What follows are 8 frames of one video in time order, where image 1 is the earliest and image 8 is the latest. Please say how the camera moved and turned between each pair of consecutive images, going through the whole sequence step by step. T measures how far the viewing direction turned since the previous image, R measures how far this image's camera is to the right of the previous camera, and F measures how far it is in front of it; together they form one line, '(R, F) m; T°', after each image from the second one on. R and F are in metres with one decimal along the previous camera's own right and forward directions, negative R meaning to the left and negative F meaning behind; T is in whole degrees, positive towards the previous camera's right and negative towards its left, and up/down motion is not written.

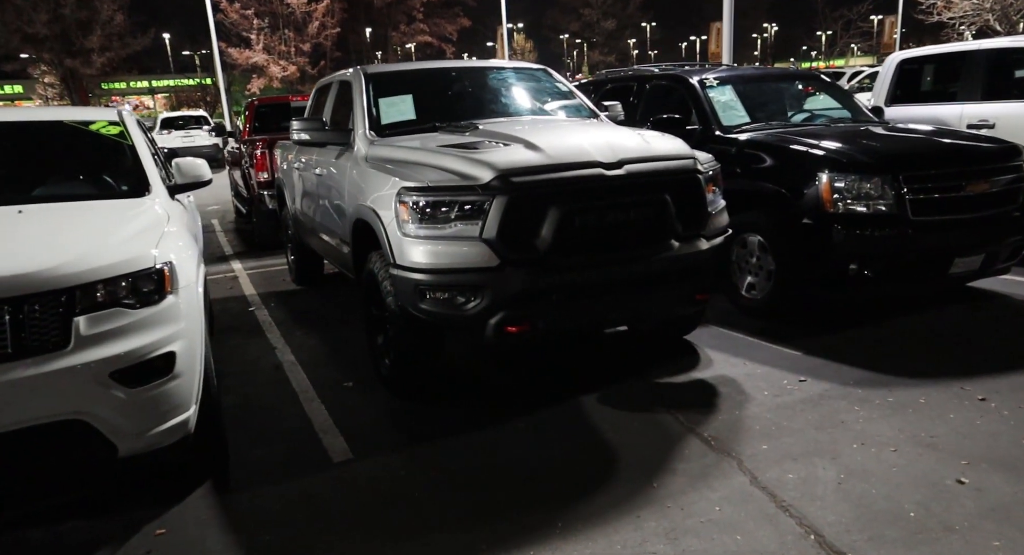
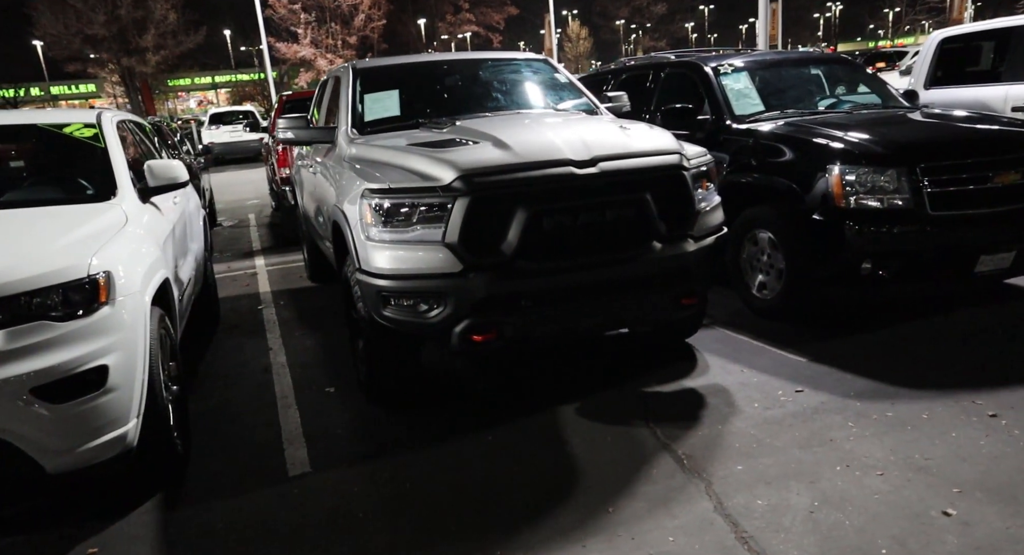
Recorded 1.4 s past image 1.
(+0.5, +0.2) m; -4°
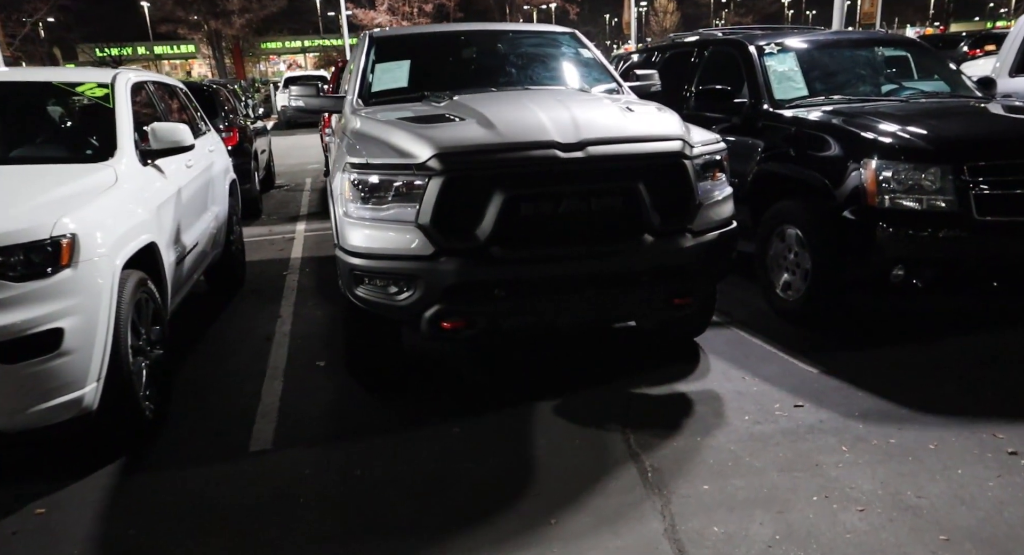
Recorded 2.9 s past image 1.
(+0.5, +0.2) m; -6°
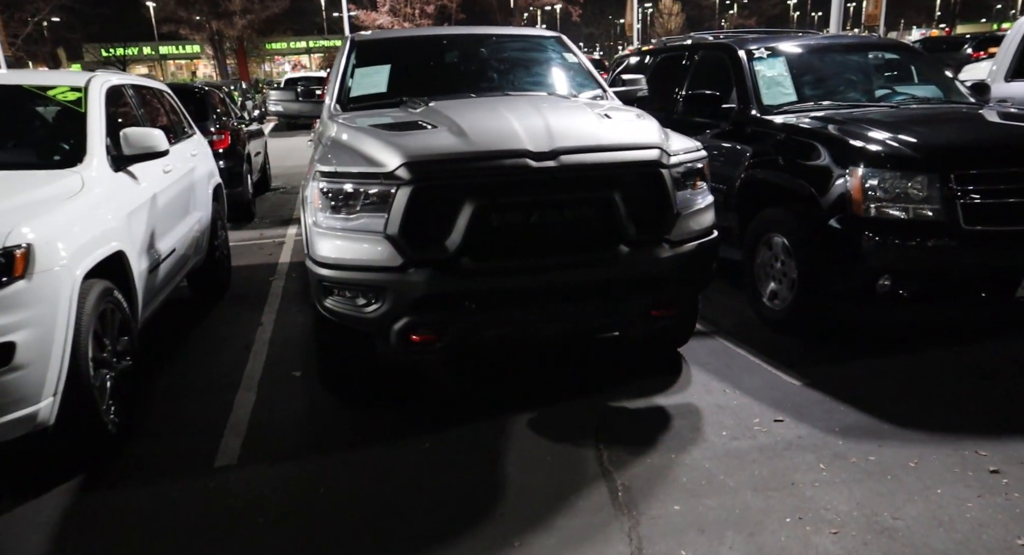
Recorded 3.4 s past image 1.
(+0.2, +0.1) m; 0°
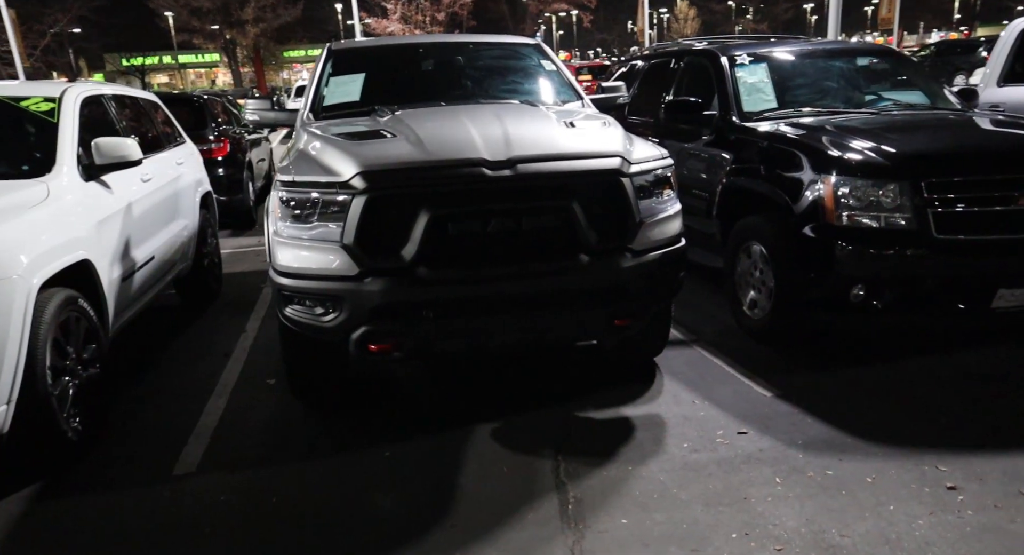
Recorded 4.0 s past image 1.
(+0.3, 0.0) m; -1°
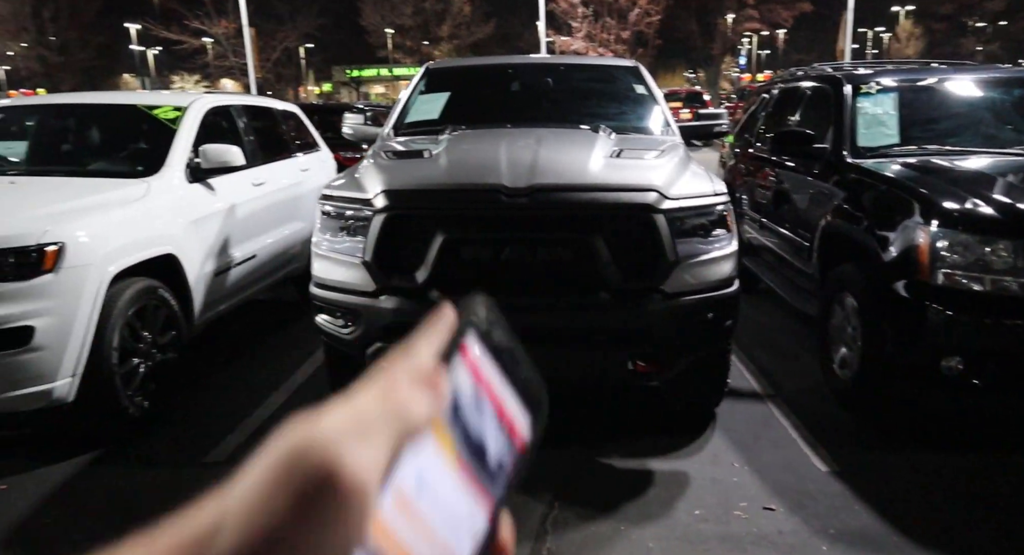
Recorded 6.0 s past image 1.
(+0.7, +0.2) m; -14°
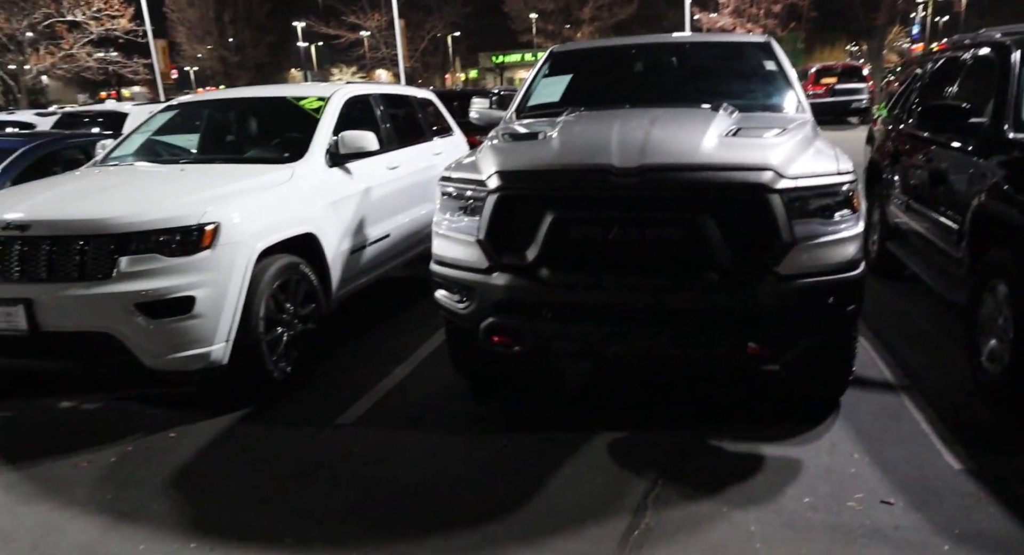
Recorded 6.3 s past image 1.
(+0.2, -0.1) m; -11°
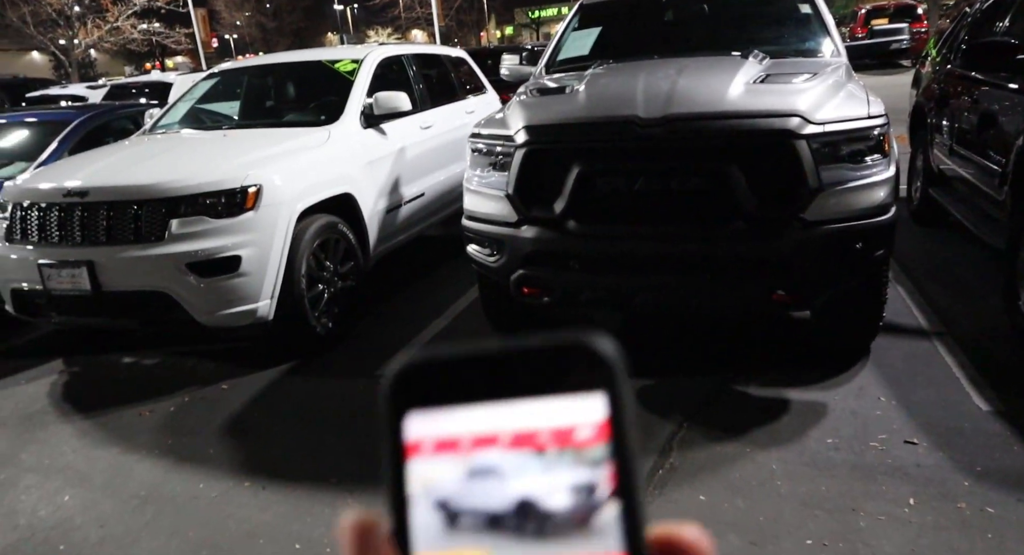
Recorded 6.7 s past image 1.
(+0.1, -0.1) m; -3°
